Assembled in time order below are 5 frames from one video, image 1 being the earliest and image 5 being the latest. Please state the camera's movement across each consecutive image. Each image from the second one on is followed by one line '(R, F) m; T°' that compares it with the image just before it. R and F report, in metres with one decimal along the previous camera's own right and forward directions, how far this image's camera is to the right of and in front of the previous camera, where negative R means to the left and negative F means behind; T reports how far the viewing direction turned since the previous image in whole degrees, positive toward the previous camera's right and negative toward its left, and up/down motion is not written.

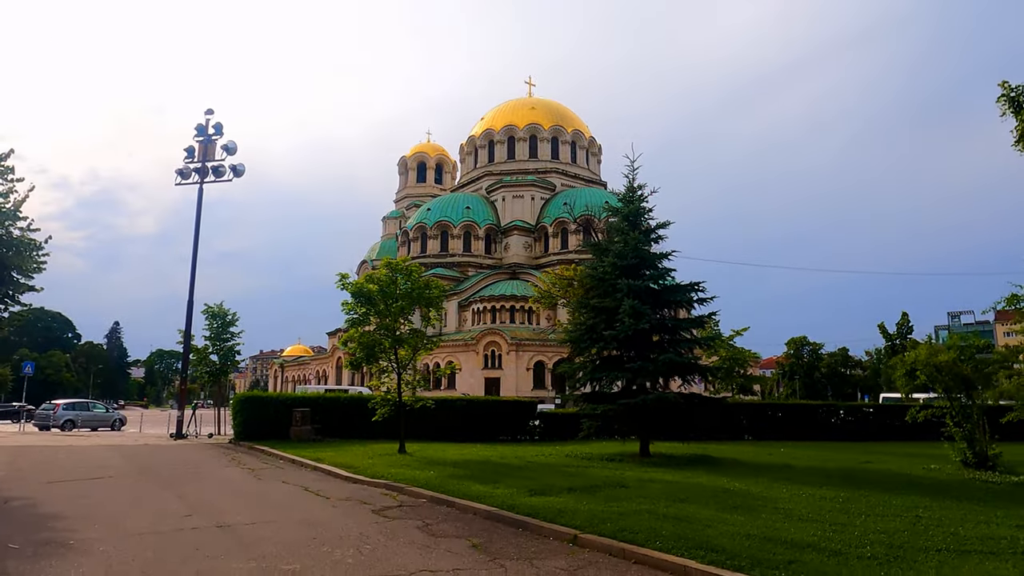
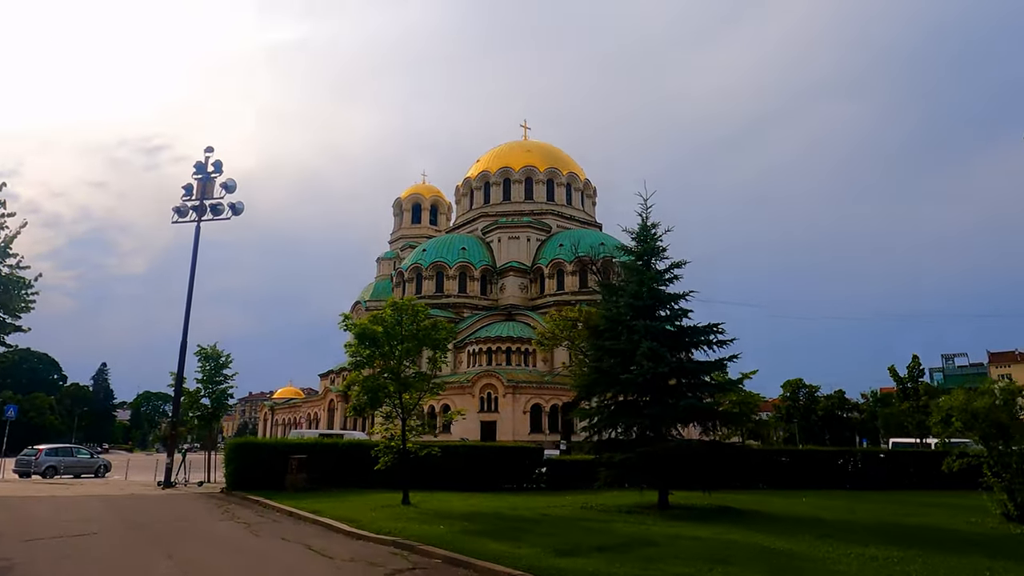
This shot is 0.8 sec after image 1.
(-0.6, +0.8) m; +1°
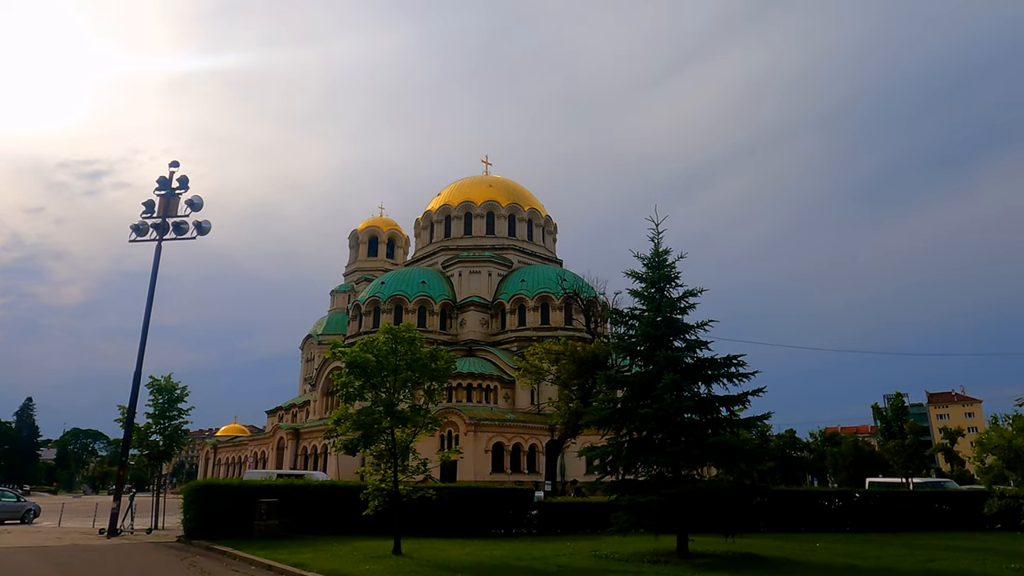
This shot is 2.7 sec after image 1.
(-1.6, +1.5) m; +4°
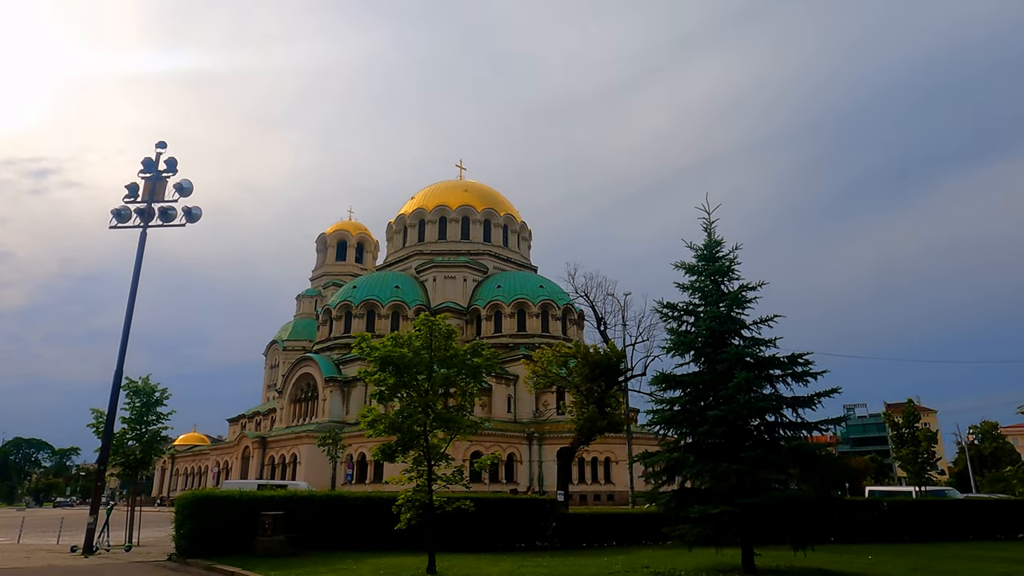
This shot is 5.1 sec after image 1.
(-2.3, +1.8) m; +3°
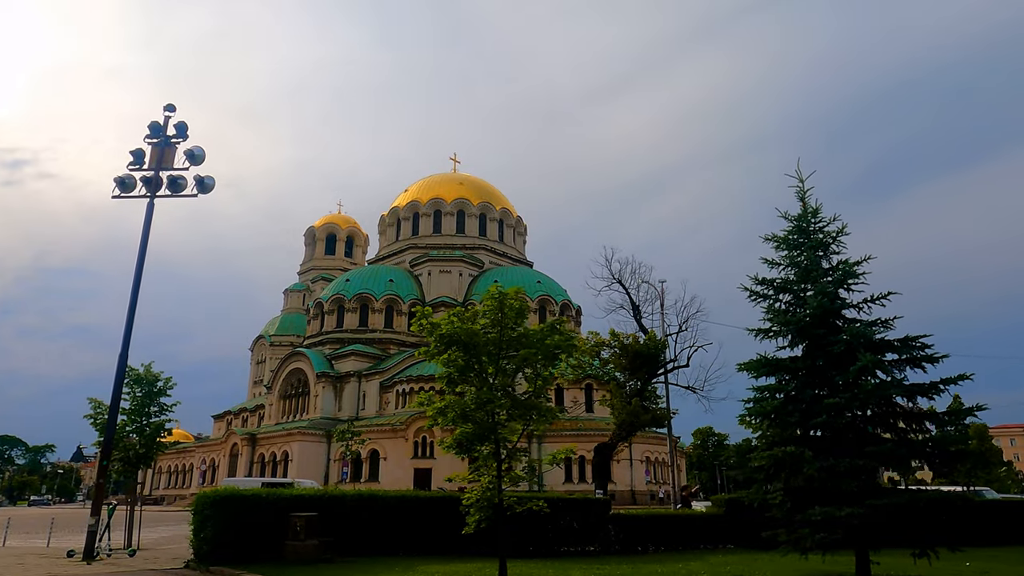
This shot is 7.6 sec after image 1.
(-2.2, +2.1) m; +2°
